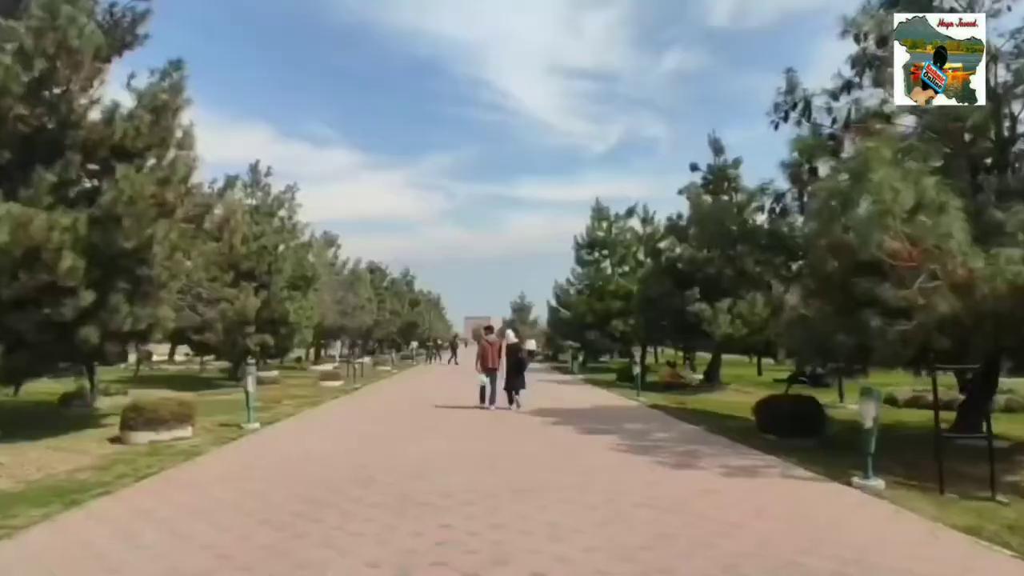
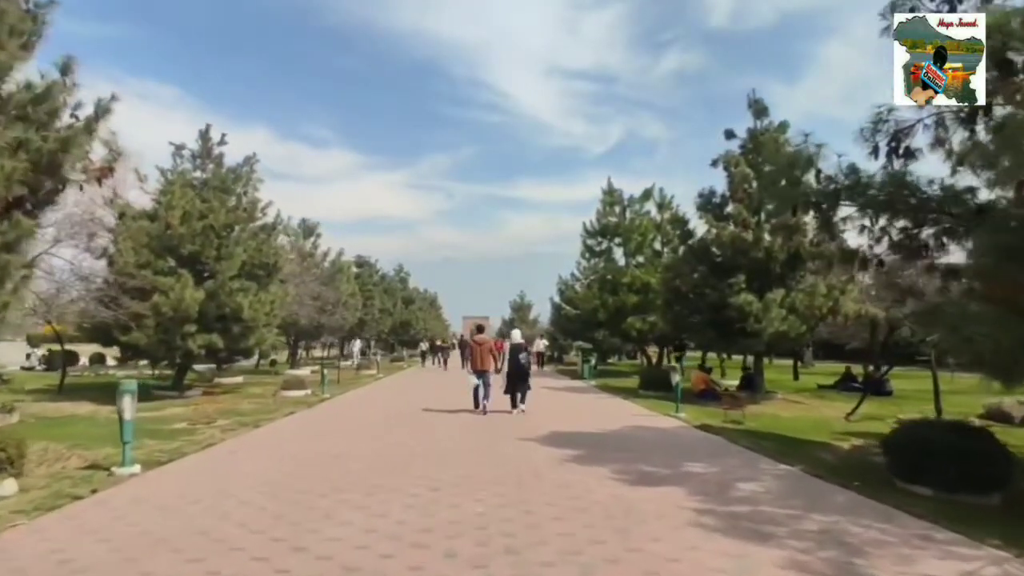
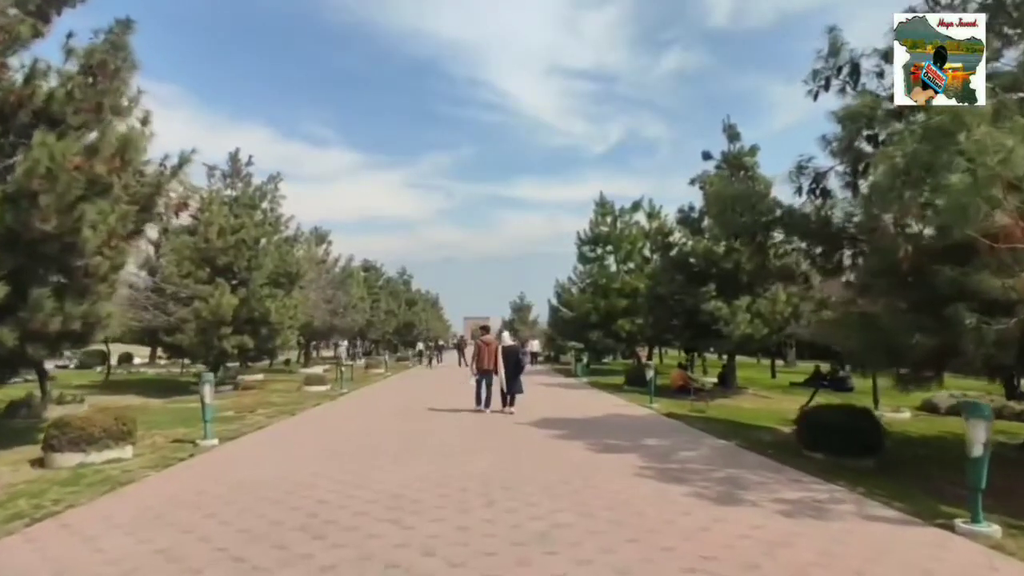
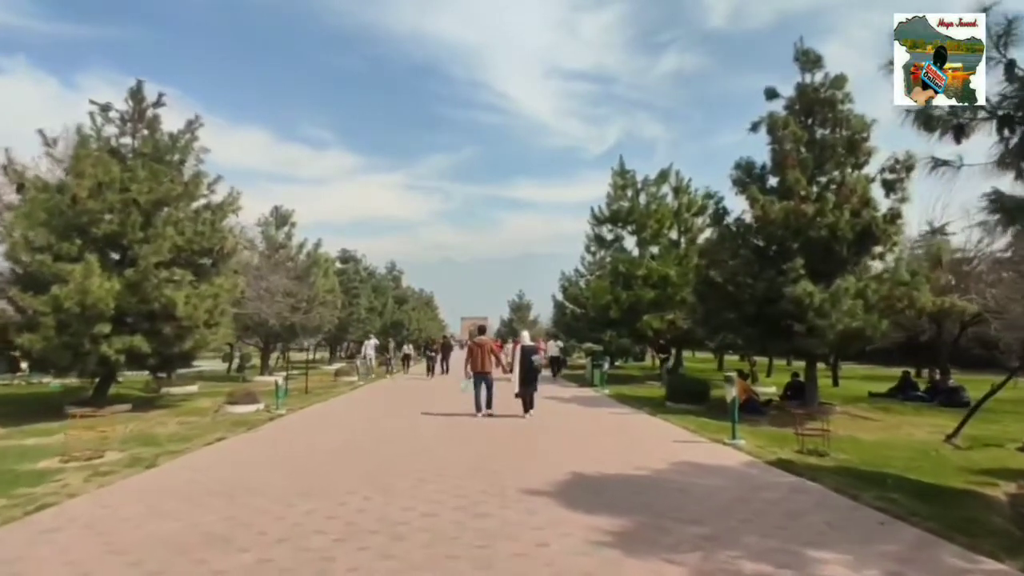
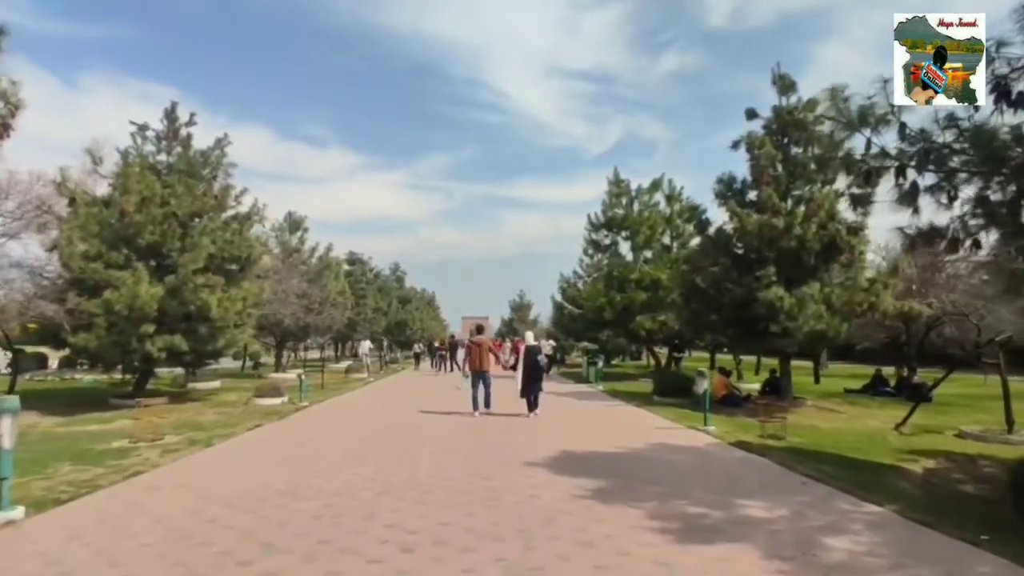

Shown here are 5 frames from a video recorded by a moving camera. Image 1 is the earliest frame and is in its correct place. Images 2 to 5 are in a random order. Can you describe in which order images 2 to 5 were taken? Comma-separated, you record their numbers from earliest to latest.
3, 2, 5, 4
